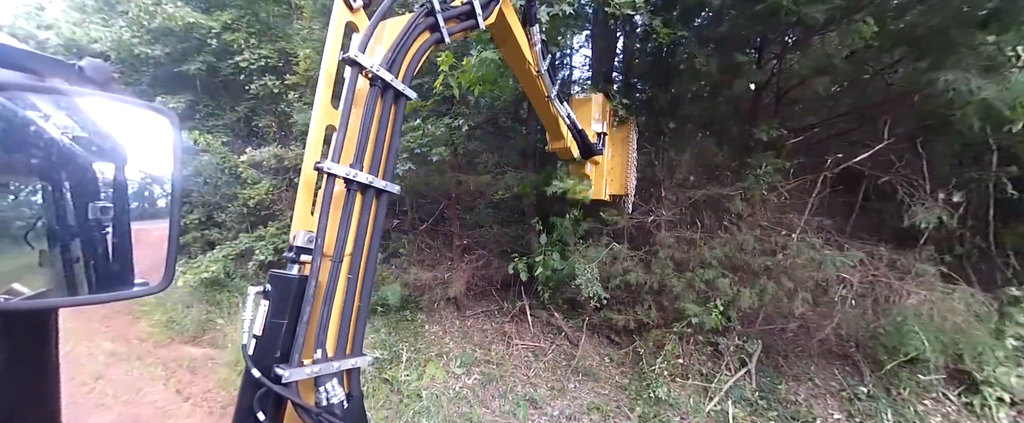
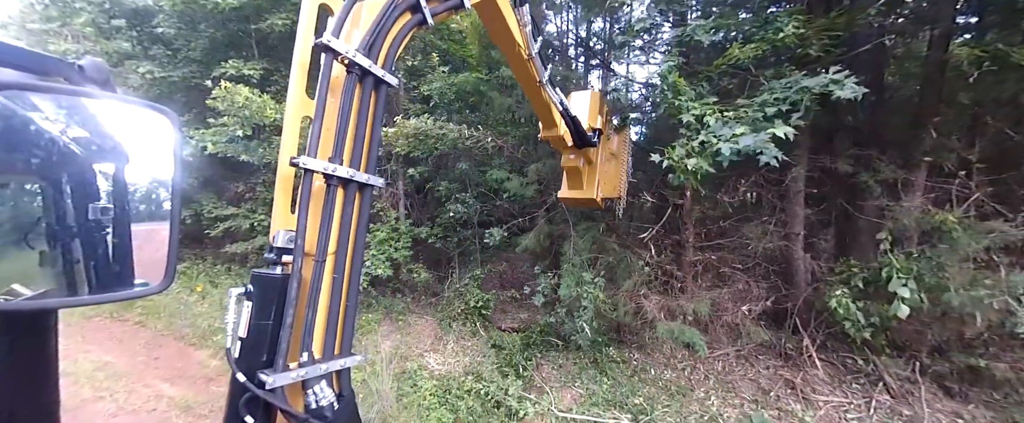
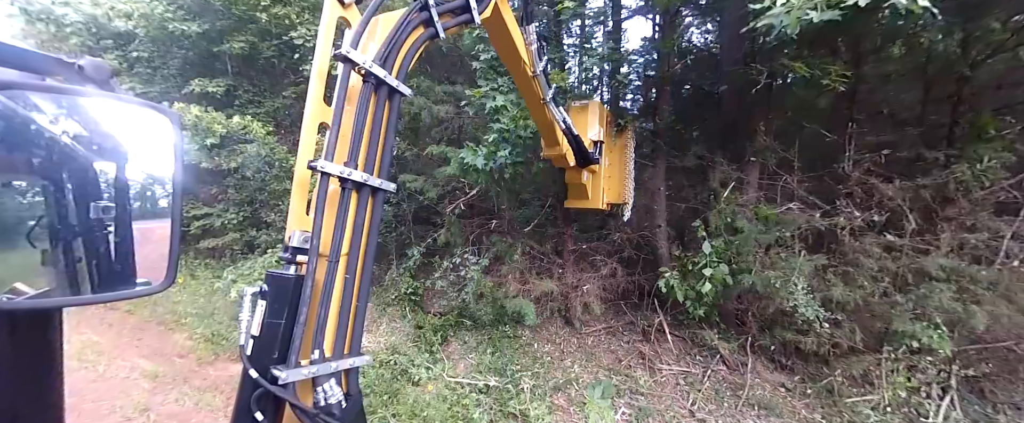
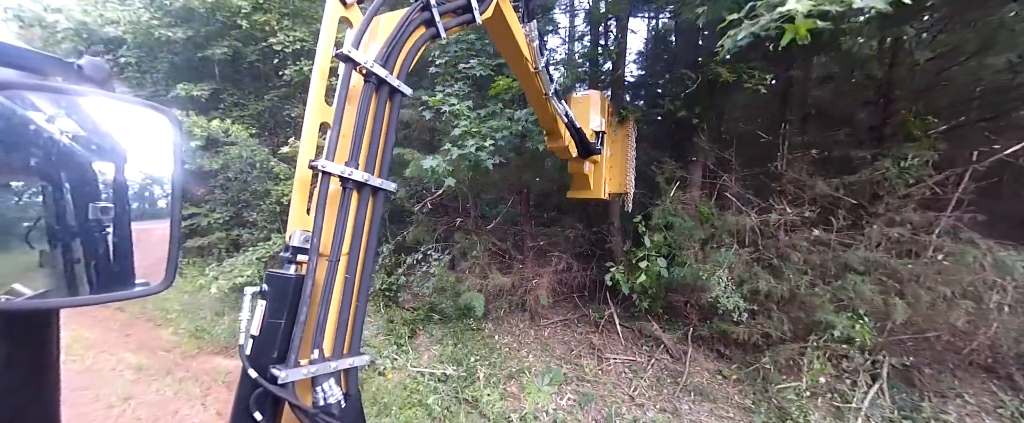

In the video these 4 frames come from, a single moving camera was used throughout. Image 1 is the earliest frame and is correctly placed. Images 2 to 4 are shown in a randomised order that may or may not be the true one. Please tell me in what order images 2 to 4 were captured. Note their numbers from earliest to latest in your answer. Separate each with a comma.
4, 3, 2
